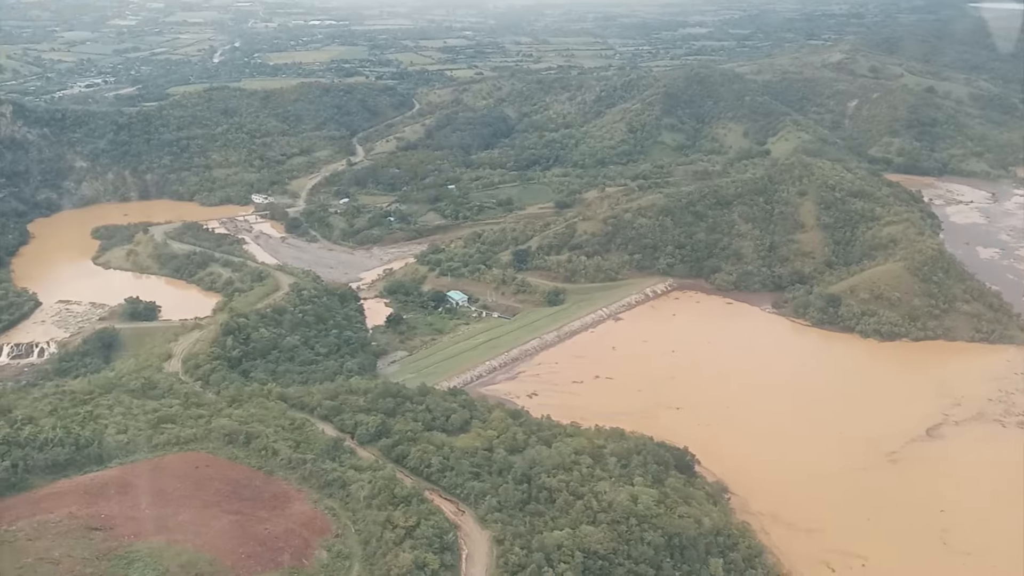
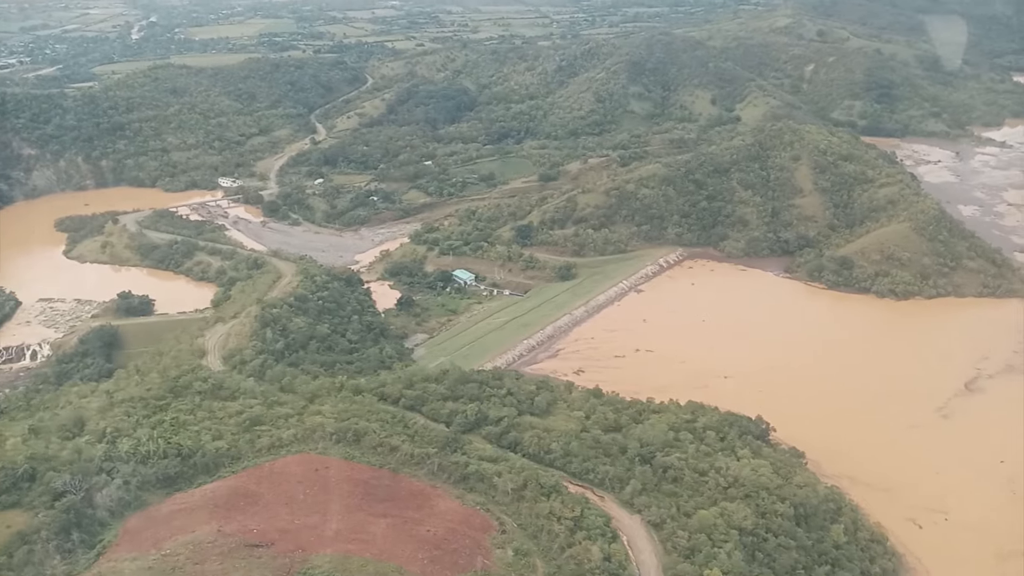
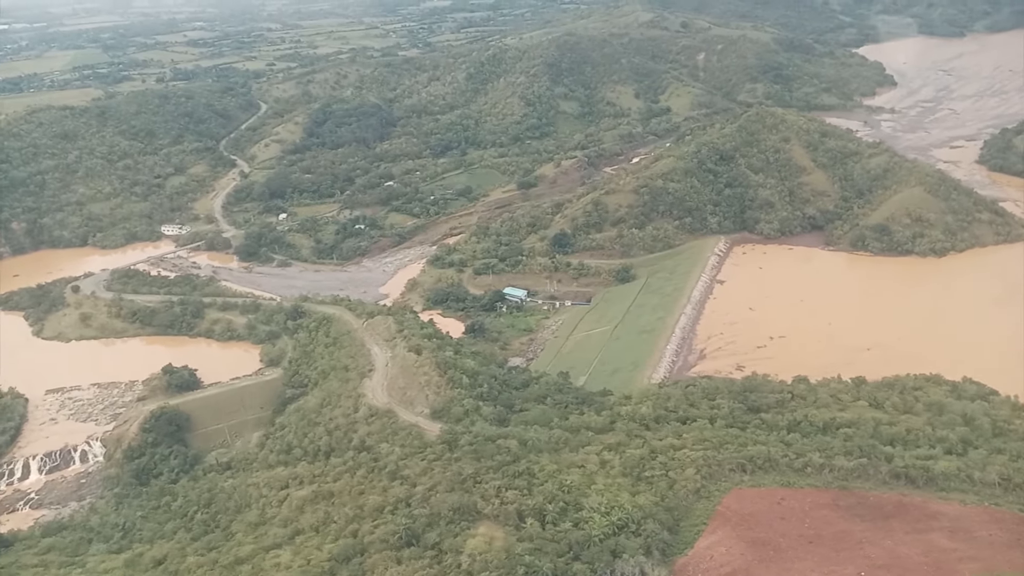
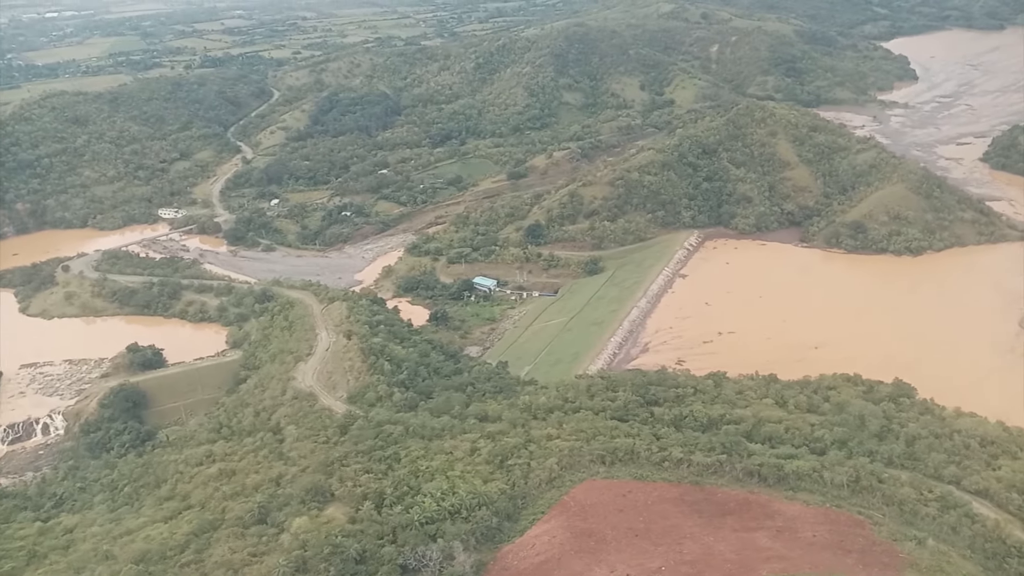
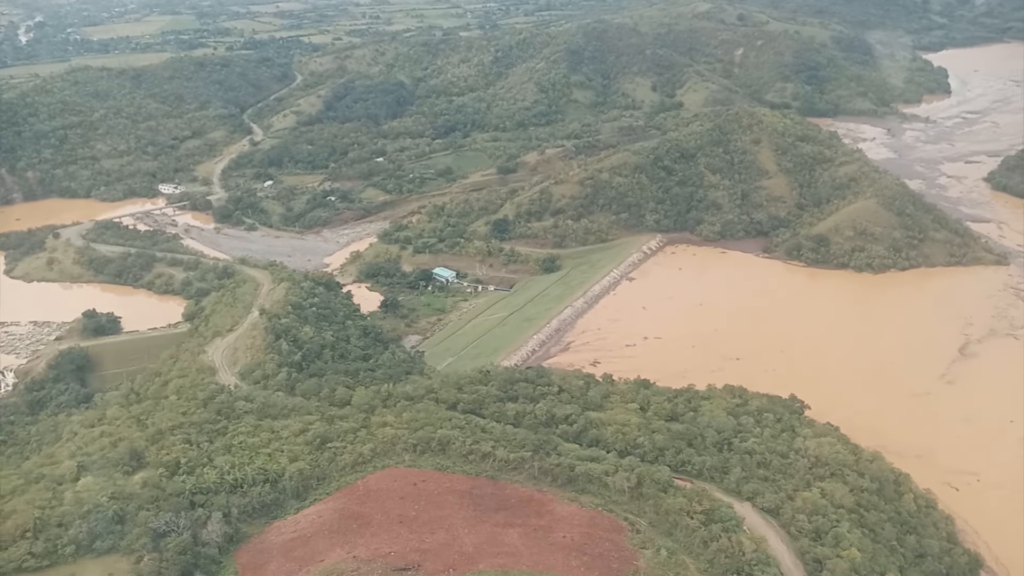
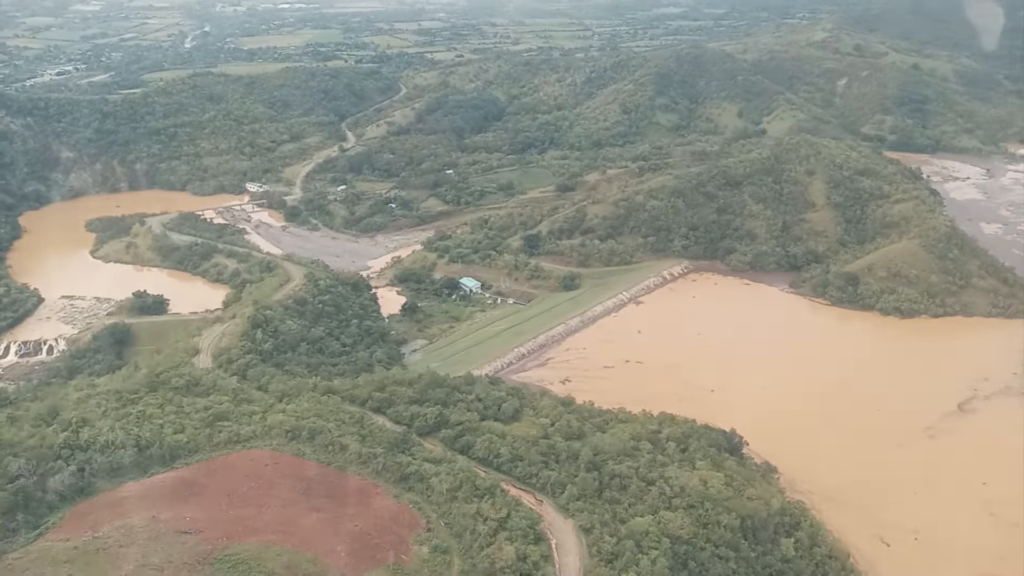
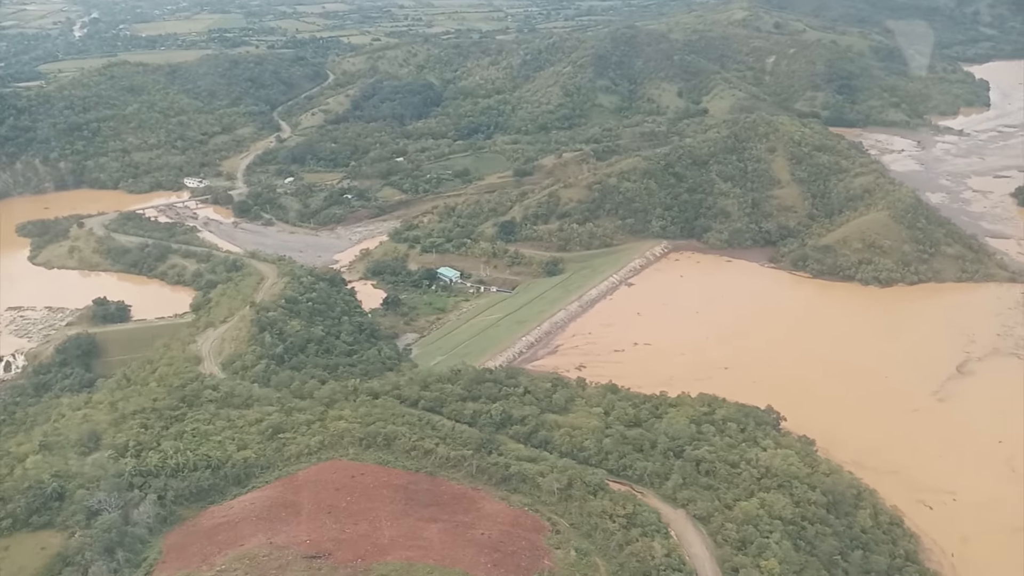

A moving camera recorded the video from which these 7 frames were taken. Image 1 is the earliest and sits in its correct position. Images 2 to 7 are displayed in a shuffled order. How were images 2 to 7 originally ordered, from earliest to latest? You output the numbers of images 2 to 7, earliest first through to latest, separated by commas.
6, 2, 7, 5, 4, 3
